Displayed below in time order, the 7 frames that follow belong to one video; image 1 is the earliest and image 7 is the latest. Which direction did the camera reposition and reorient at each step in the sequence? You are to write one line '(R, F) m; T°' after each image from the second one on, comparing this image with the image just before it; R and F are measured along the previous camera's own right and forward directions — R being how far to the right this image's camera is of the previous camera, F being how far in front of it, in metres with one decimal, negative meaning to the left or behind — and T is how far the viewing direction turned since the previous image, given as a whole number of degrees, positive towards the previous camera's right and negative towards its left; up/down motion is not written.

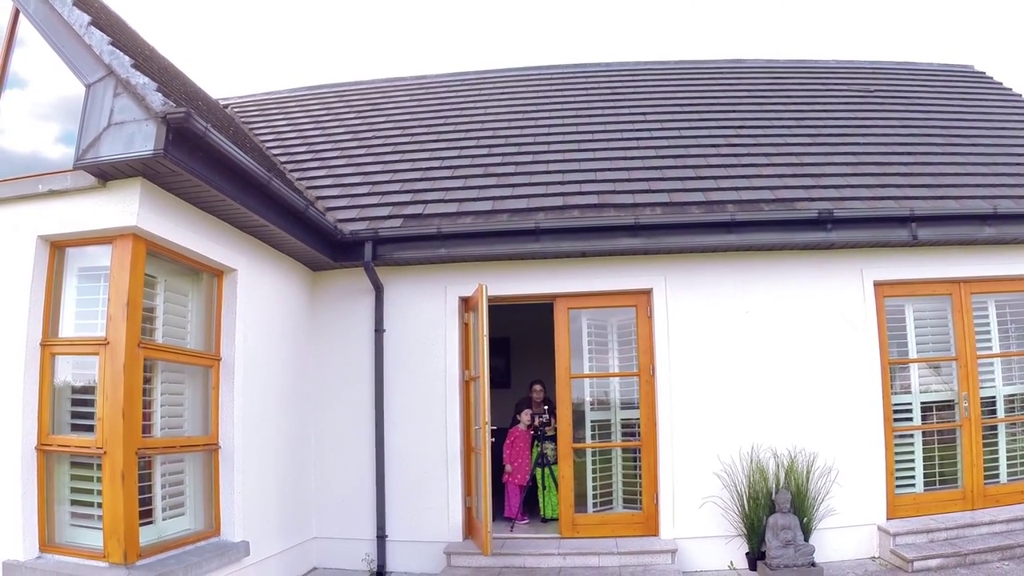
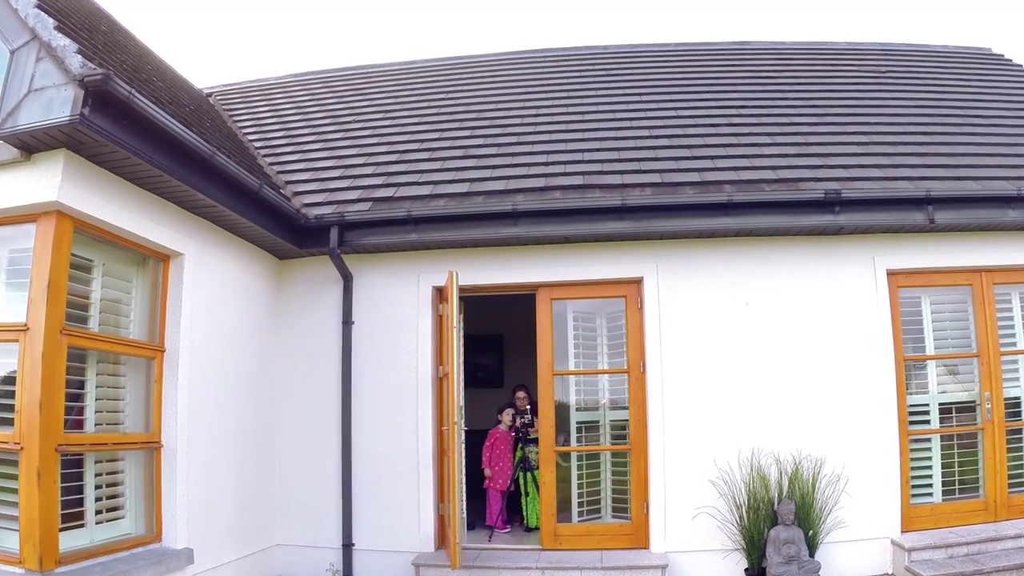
(+0.3, +0.4) m; -1°
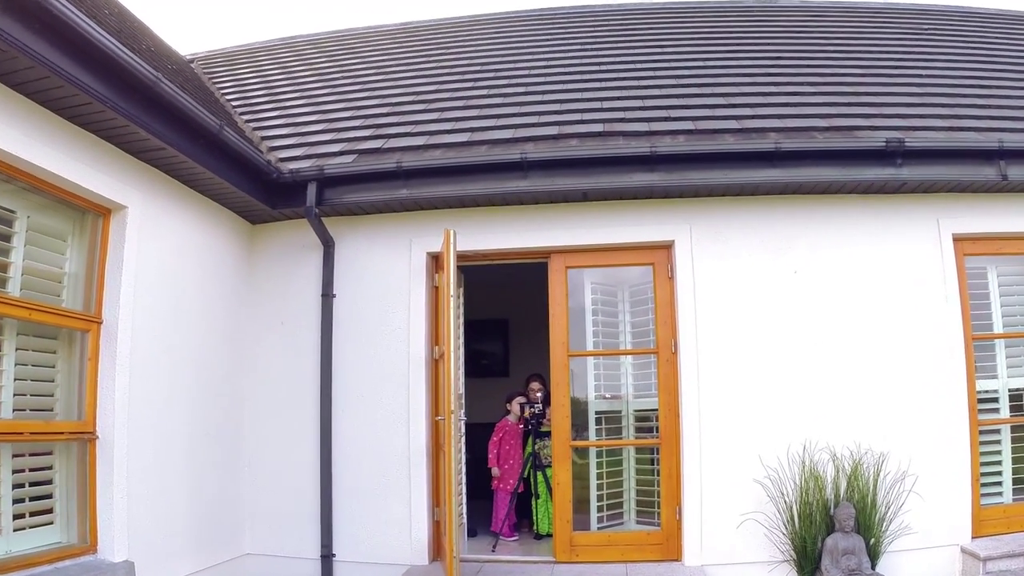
(0.0, +0.7) m; 0°
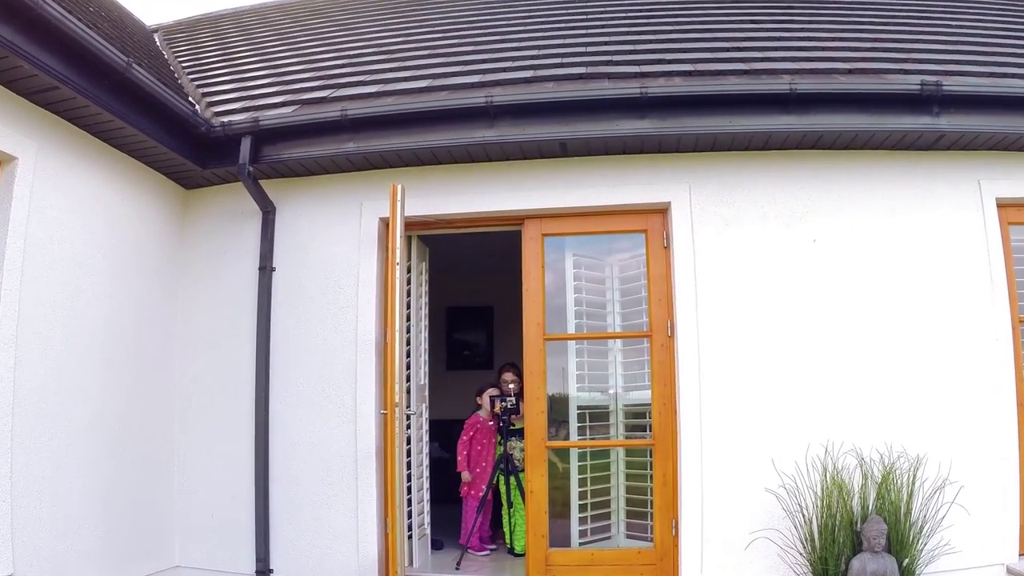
(+0.2, +0.6) m; -1°
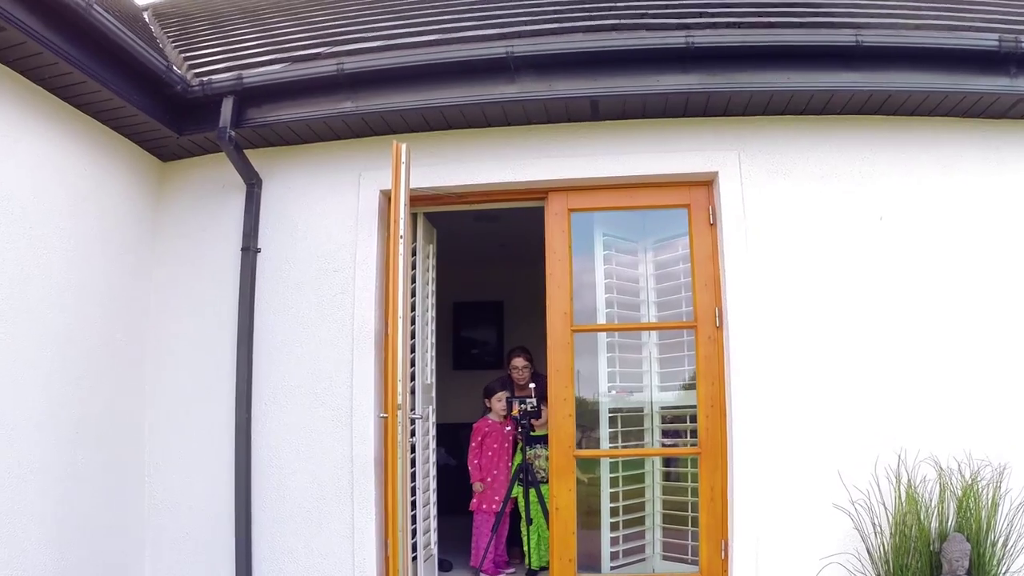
(-0.1, +0.4) m; 0°
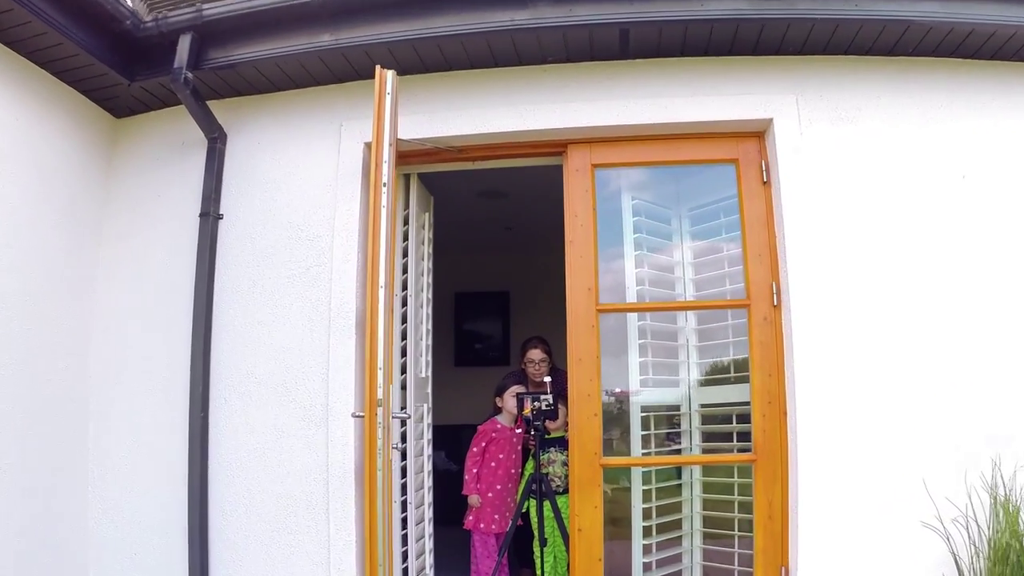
(-0.1, +0.5) m; 0°
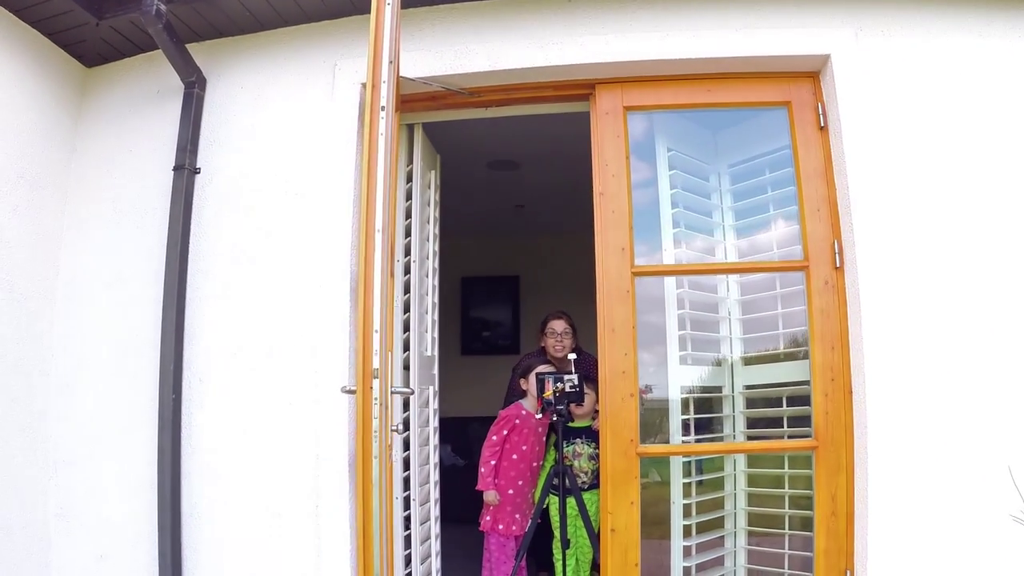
(-0.1, +0.3) m; 0°
